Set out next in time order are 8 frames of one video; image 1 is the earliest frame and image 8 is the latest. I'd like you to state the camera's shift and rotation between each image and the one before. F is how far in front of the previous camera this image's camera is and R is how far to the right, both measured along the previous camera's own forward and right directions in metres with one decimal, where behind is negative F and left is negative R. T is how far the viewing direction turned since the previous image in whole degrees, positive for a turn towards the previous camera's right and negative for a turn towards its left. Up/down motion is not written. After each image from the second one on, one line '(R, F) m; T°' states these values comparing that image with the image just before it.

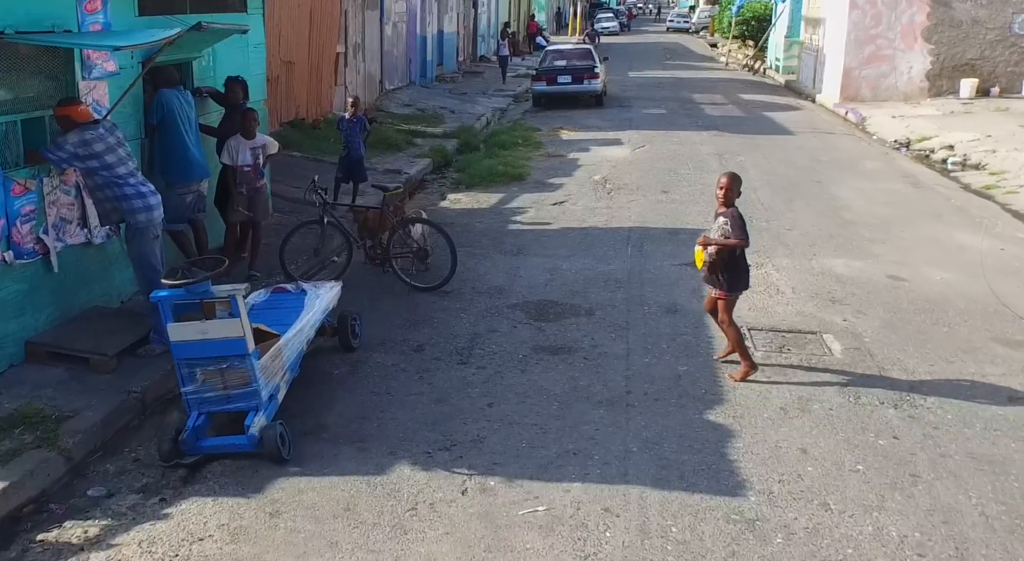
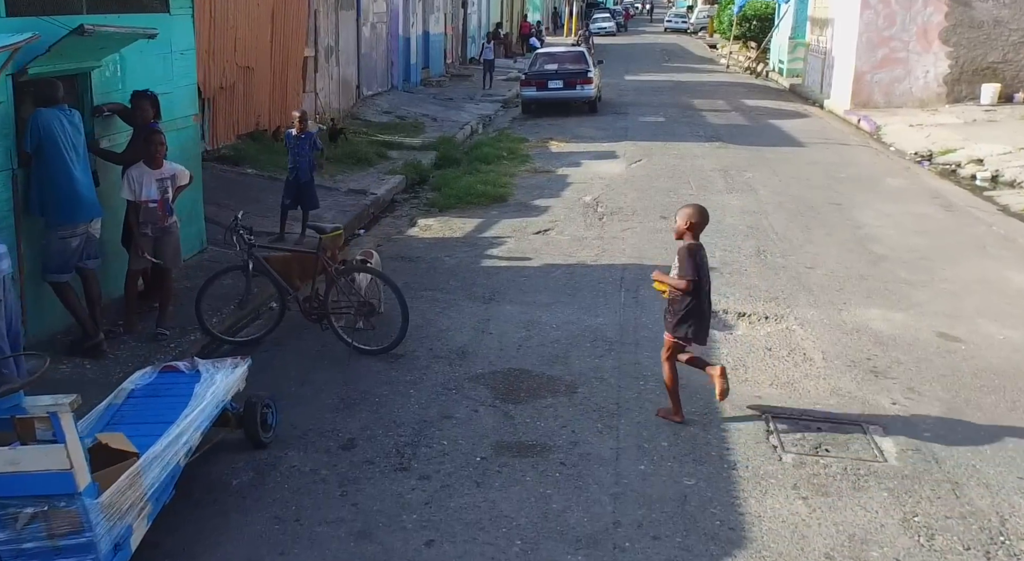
(+0.2, +1.7) m; 0°
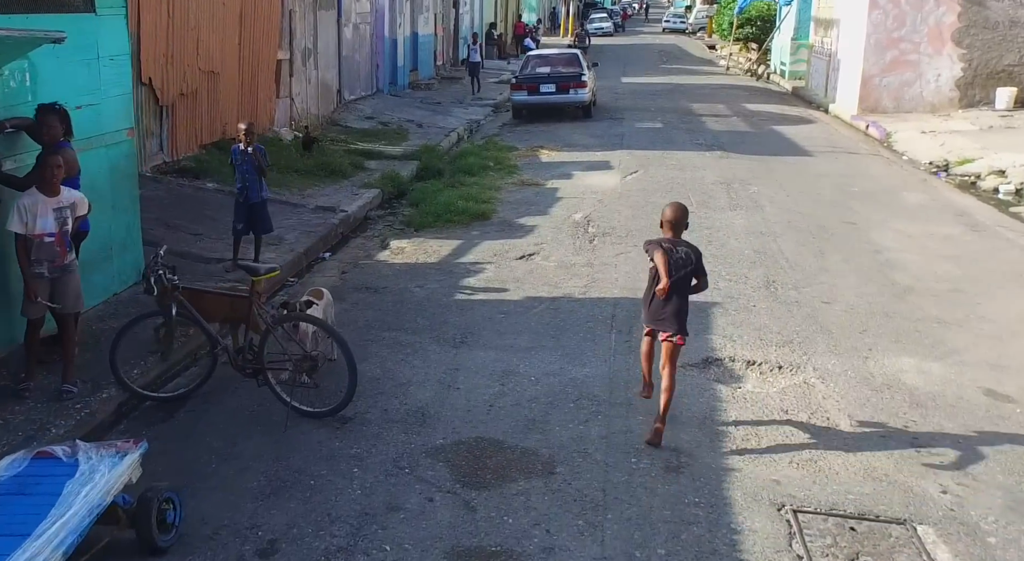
(+0.2, +1.2) m; 0°
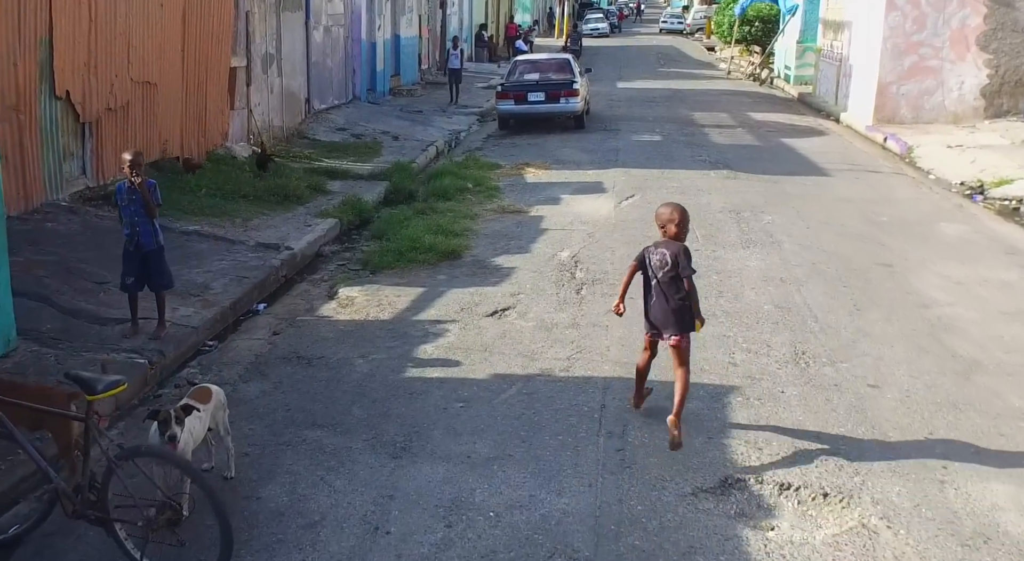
(+0.2, +1.9) m; 0°
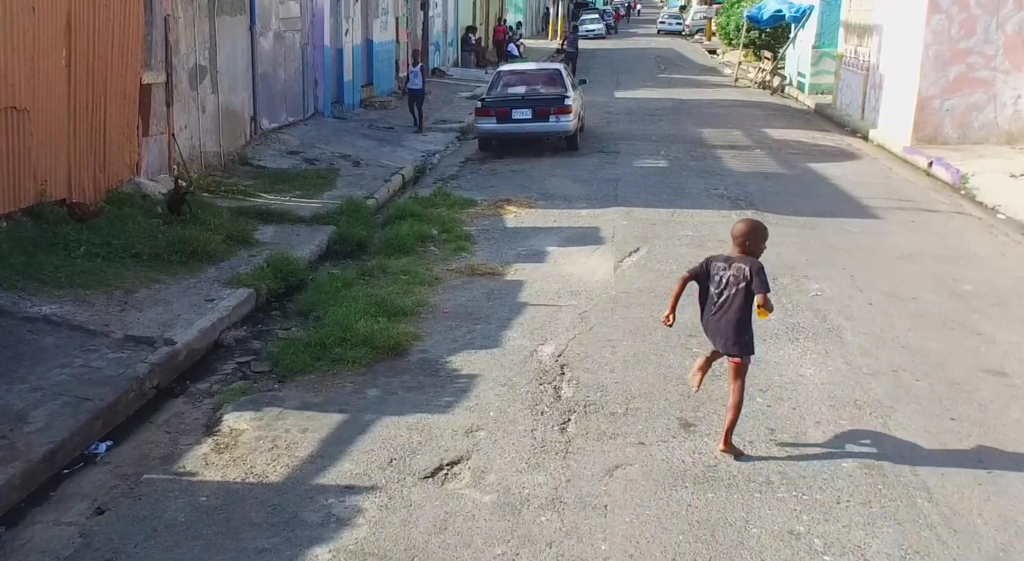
(+0.2, +2.9) m; 0°
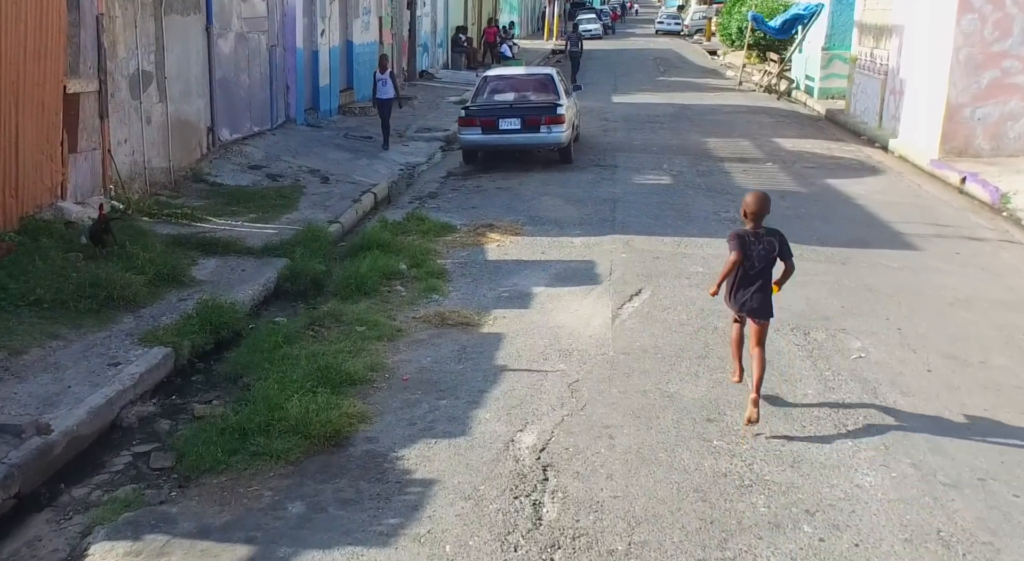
(+0.1, +1.7) m; 0°
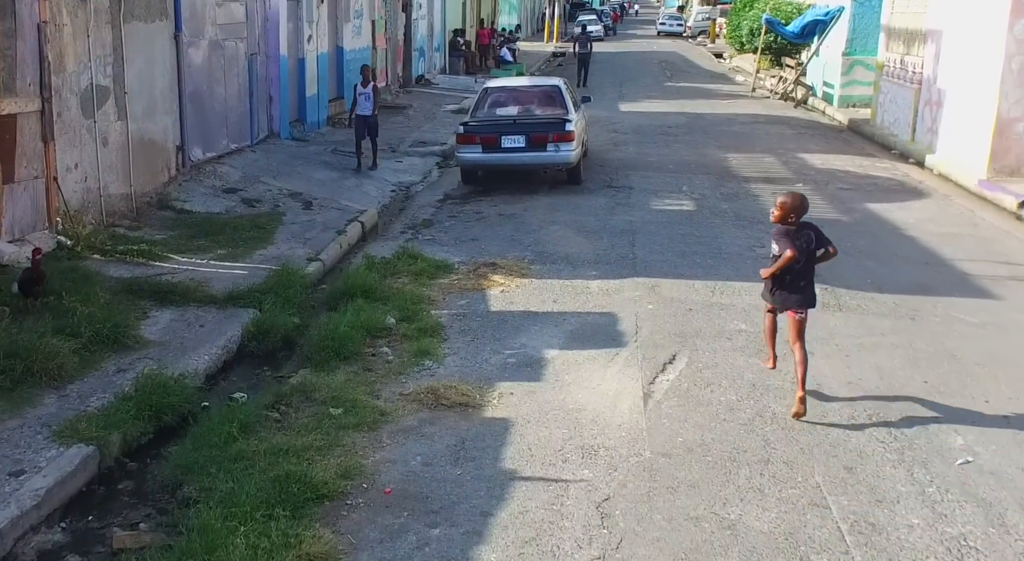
(-0.1, +1.6) m; 0°
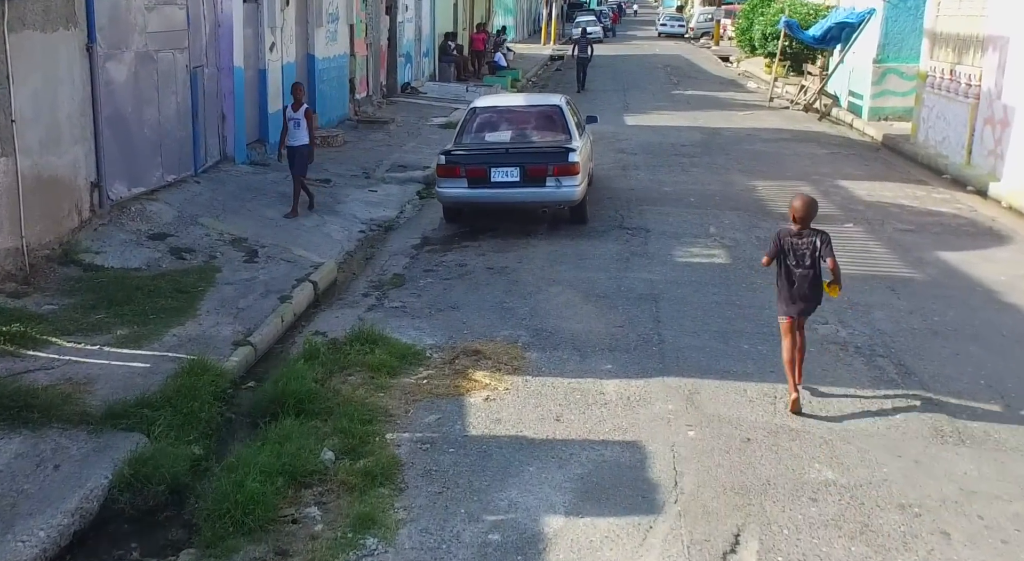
(+0.1, +2.6) m; 0°
